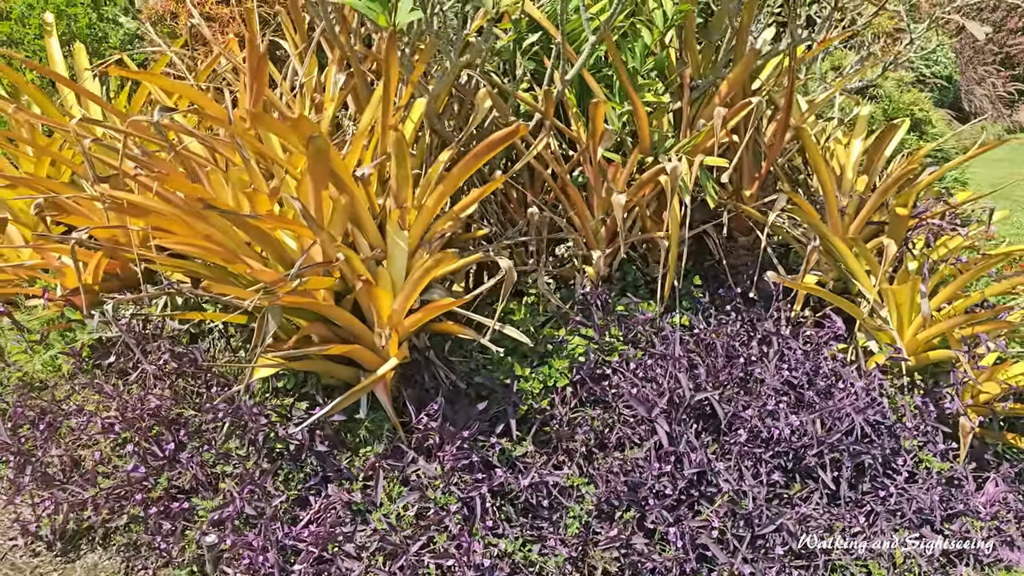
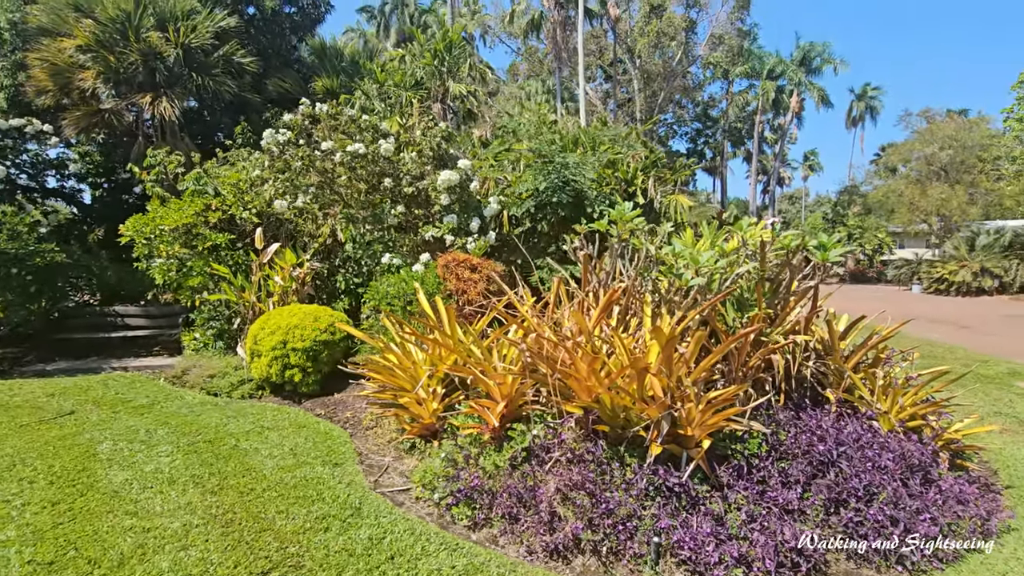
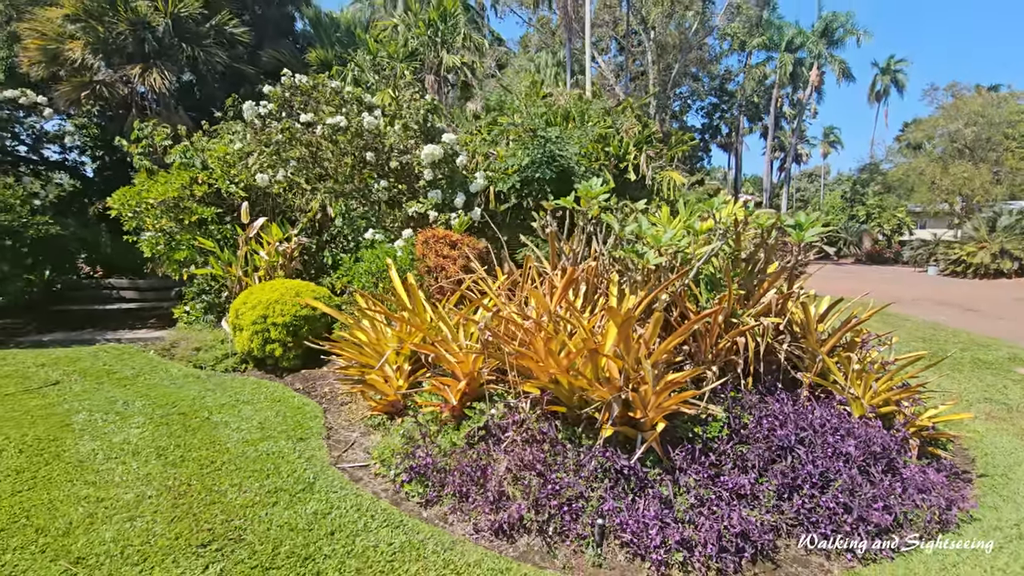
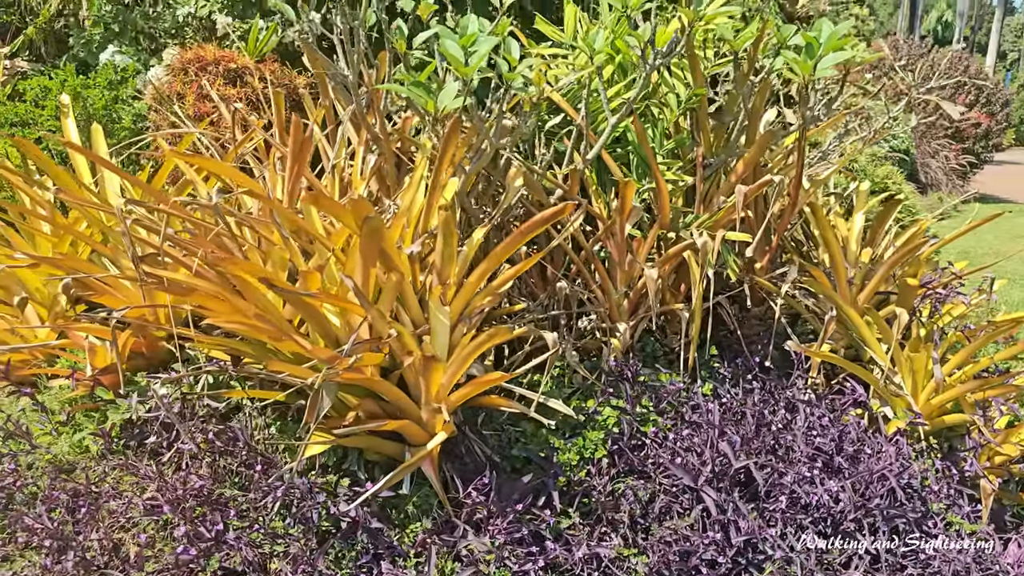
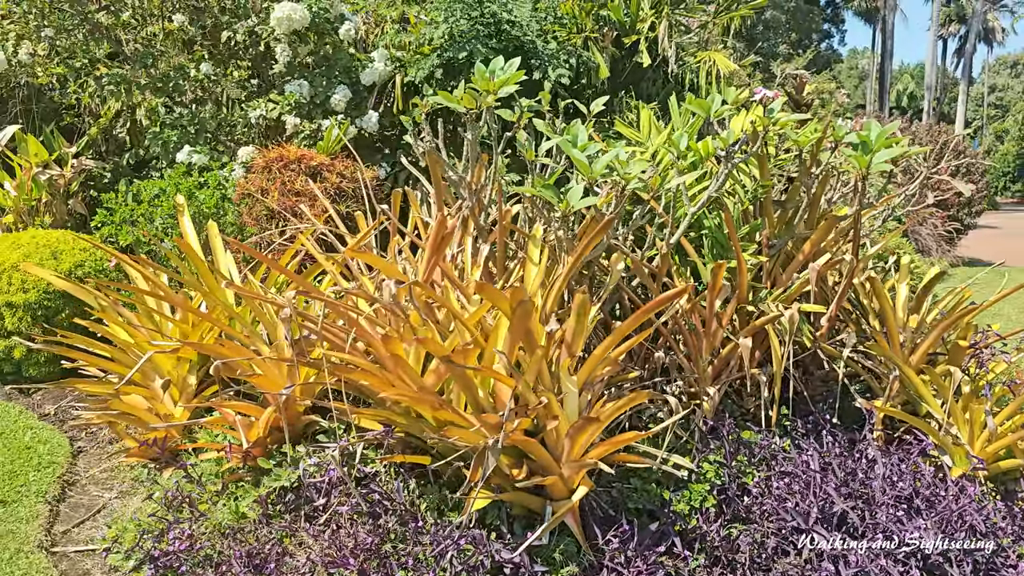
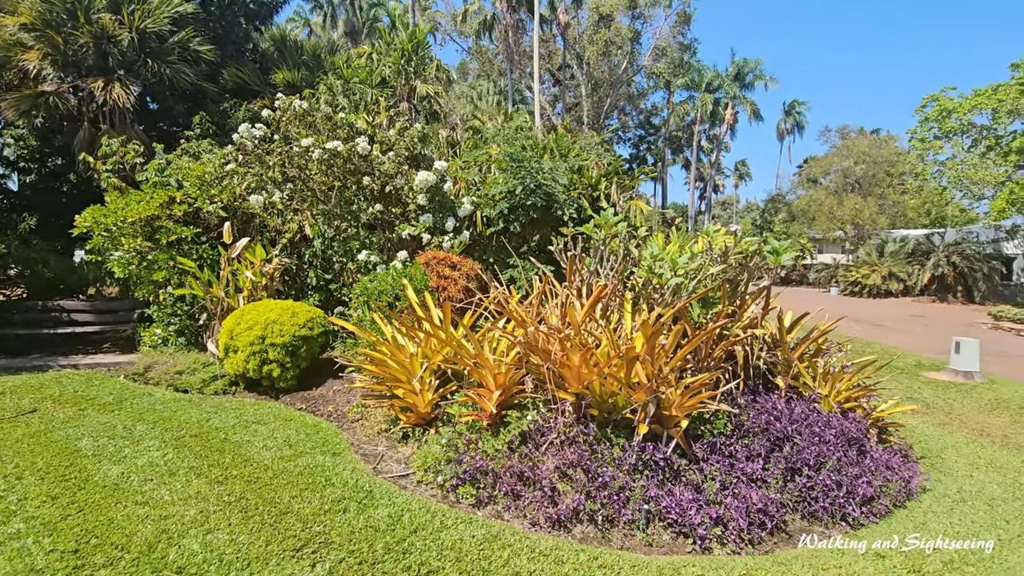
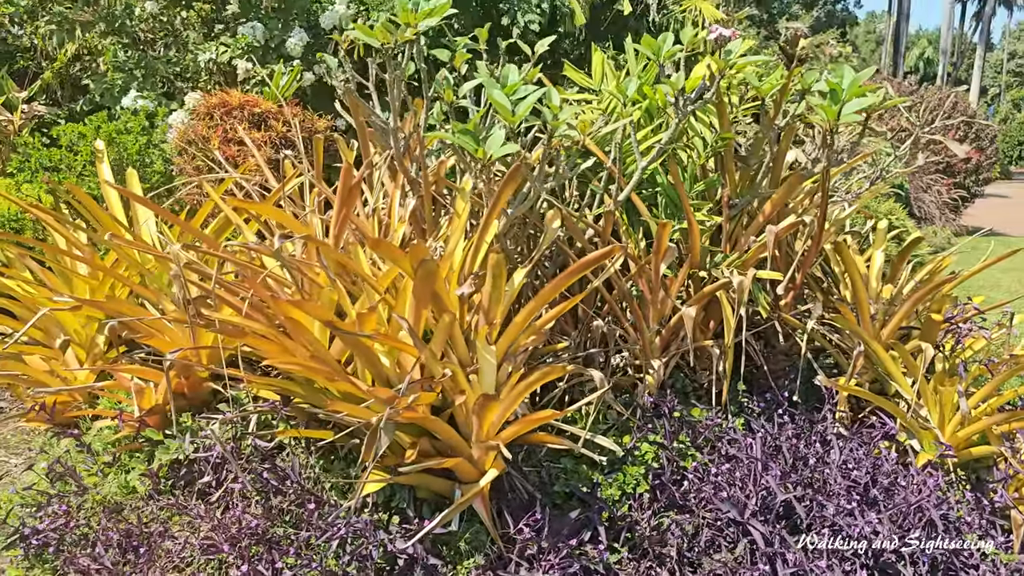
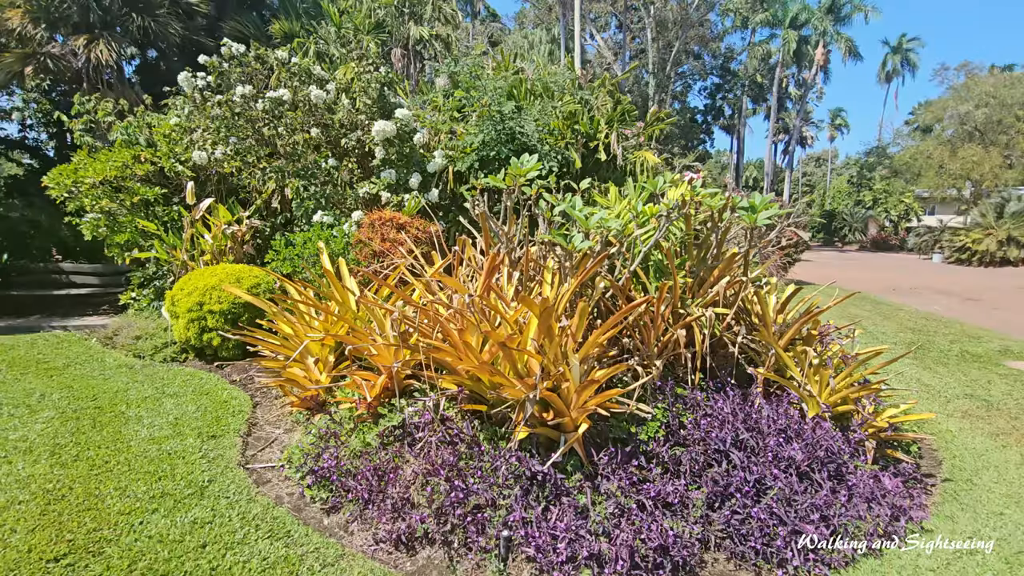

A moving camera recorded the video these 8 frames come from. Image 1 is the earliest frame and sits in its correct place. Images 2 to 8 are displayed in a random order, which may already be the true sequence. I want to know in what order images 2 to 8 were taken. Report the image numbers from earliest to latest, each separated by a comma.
4, 7, 5, 8, 3, 2, 6
